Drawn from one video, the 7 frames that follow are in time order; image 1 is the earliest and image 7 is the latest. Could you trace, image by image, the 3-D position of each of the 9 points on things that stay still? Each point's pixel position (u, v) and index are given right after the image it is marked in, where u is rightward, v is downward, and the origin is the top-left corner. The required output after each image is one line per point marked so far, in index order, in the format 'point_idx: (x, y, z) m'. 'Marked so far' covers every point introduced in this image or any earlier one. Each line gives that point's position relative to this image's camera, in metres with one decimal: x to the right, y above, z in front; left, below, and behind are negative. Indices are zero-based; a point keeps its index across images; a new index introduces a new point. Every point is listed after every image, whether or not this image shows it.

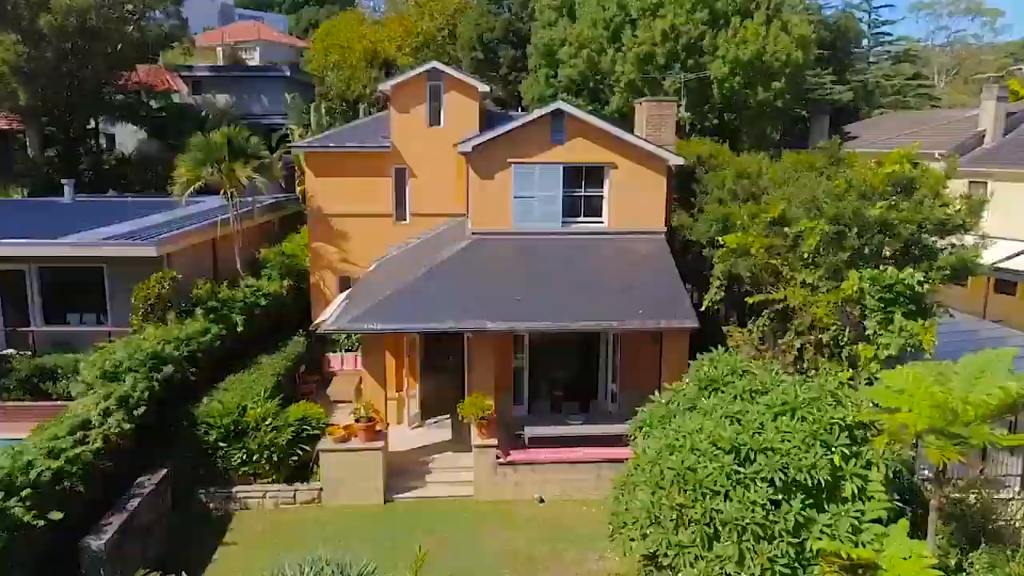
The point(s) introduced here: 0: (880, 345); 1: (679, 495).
0: (+9.6, -1.5, +19.7) m
1: (+3.7, -4.6, +16.7) m
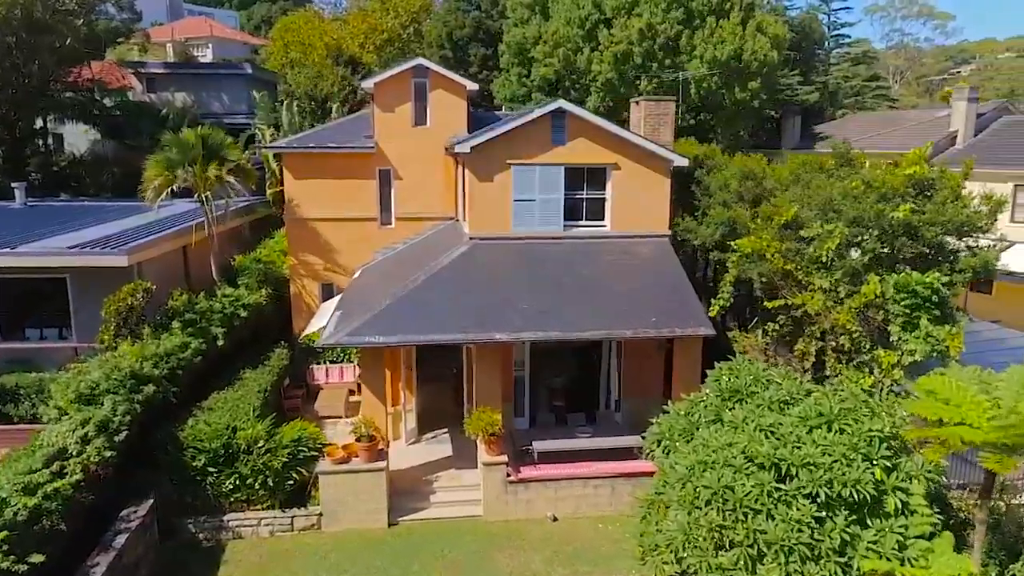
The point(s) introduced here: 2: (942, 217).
0: (+10.0, -1.6, +19.3) m
1: (+4.3, -4.8, +15.9) m
2: (+11.1, +1.8, +19.2) m
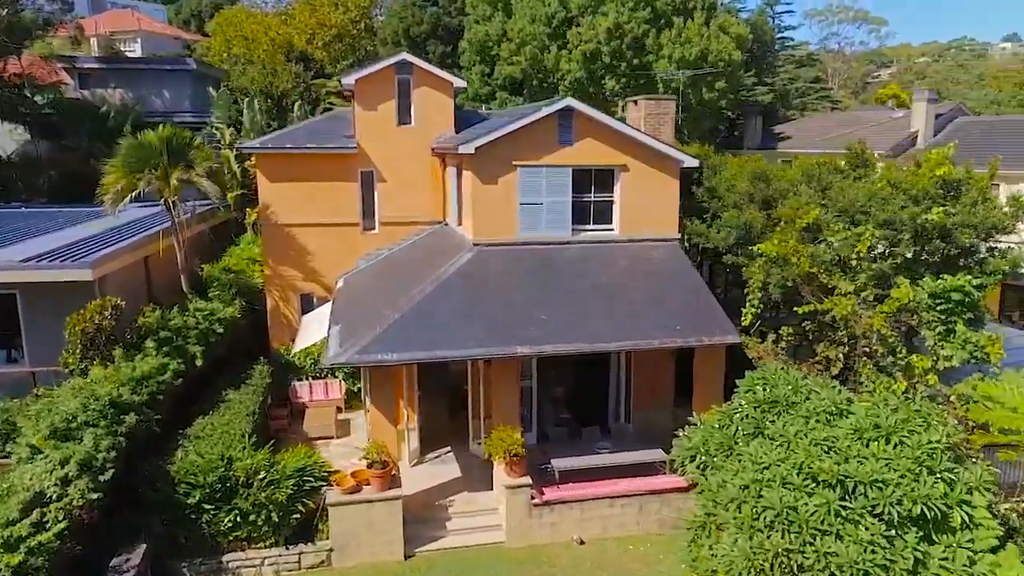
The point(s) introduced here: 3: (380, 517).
0: (+10.7, -1.7, +18.8) m
1: (+5.4, -5.0, +15.0) m
2: (+11.7, +1.7, +18.9) m
3: (-3.3, -5.8, +19.1) m
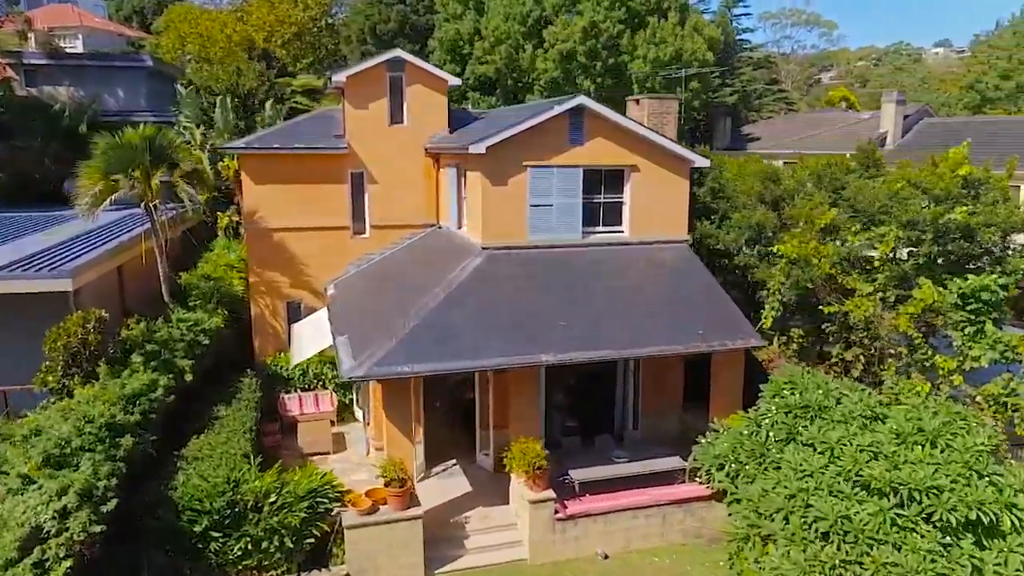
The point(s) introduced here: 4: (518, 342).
0: (+11.3, -1.7, +18.7) m
1: (+6.3, -5.0, +14.5) m
2: (+12.3, +1.7, +18.9) m
3: (-2.7, -6.0, +18.1) m
4: (+0.1, -1.4, +19.3) m
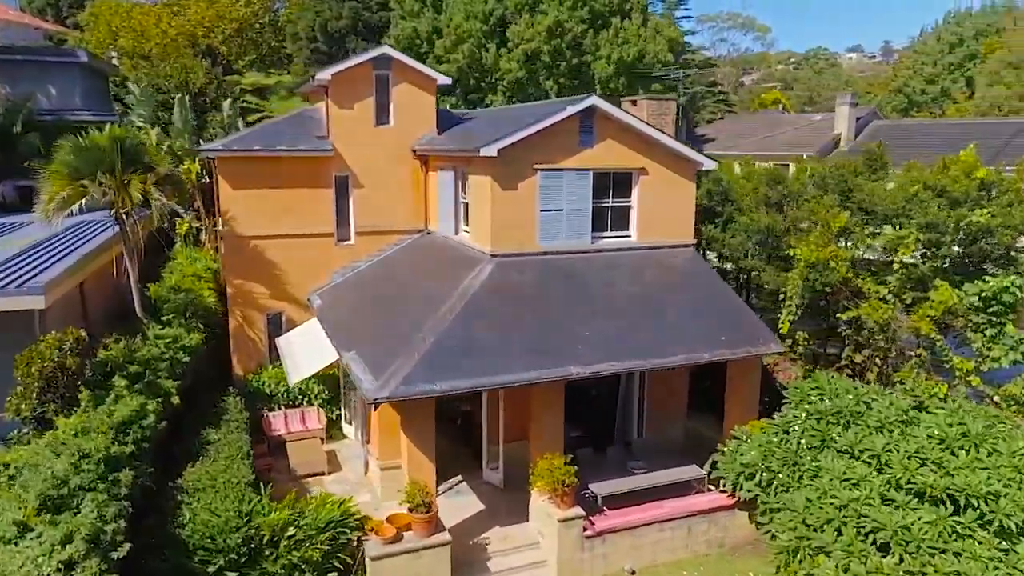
0: (+11.9, -1.8, +18.9) m
1: (+7.3, -5.1, +14.3) m
2: (+12.8, +1.7, +19.2) m
3: (-1.9, -6.3, +16.9) m
4: (+0.7, -1.6, +18.5) m
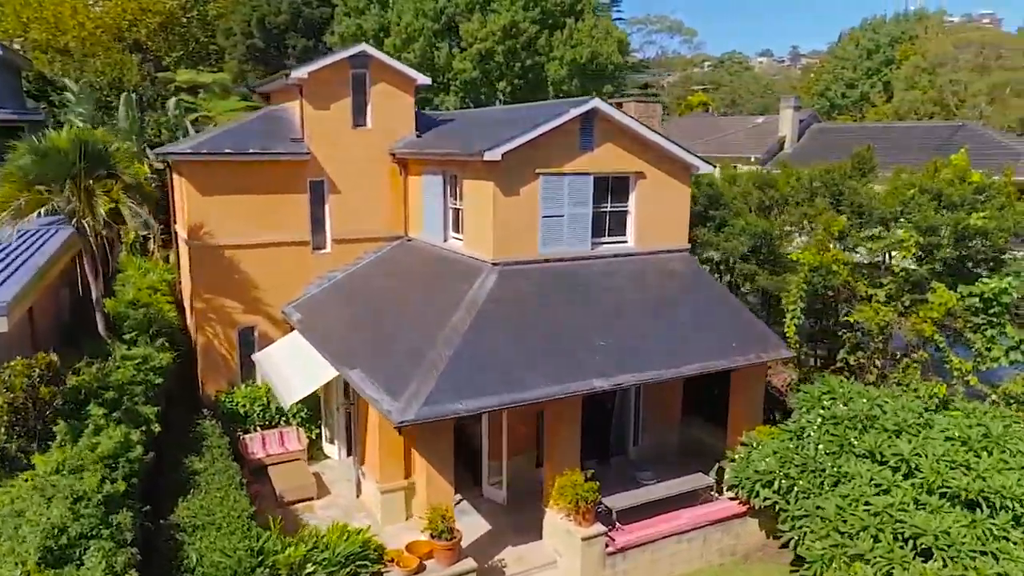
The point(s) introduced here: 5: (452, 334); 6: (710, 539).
0: (+12.2, -1.8, +19.5) m
1: (+8.2, -5.3, +14.3) m
2: (+13.0, +1.7, +19.8) m
3: (-1.2, -6.5, +16.0) m
4: (+1.1, -1.8, +17.8) m
5: (-1.5, -1.1, +18.1) m
6: (+5.1, -6.4, +19.1) m
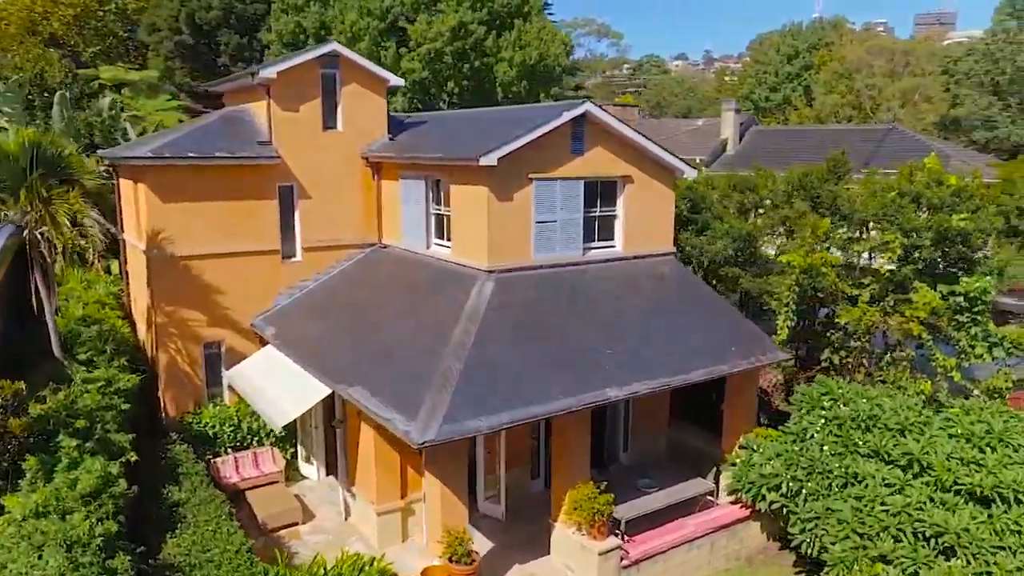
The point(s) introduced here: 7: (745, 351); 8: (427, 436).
0: (+12.1, -1.8, +20.1) m
1: (+8.8, -5.3, +14.6) m
2: (+12.8, +1.7, +20.5) m
3: (-0.8, -6.8, +15.2) m
4: (+1.3, -2.0, +17.2) m
5: (-1.4, -1.3, +17.2) m
6: (+5.2, -6.5, +19.0) m
7: (+6.0, -1.7, +19.7) m
8: (-1.8, -2.8, +14.5) m
